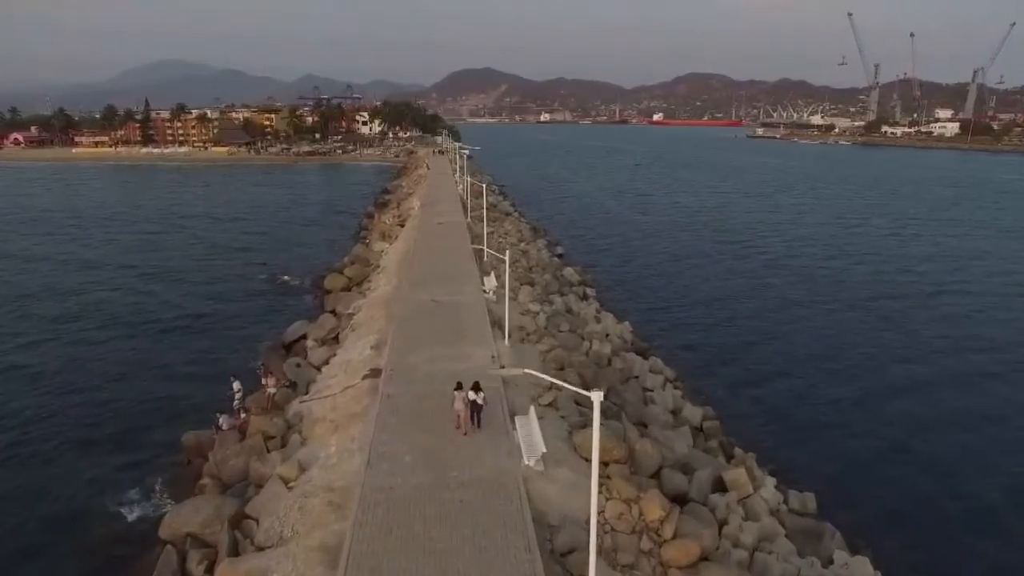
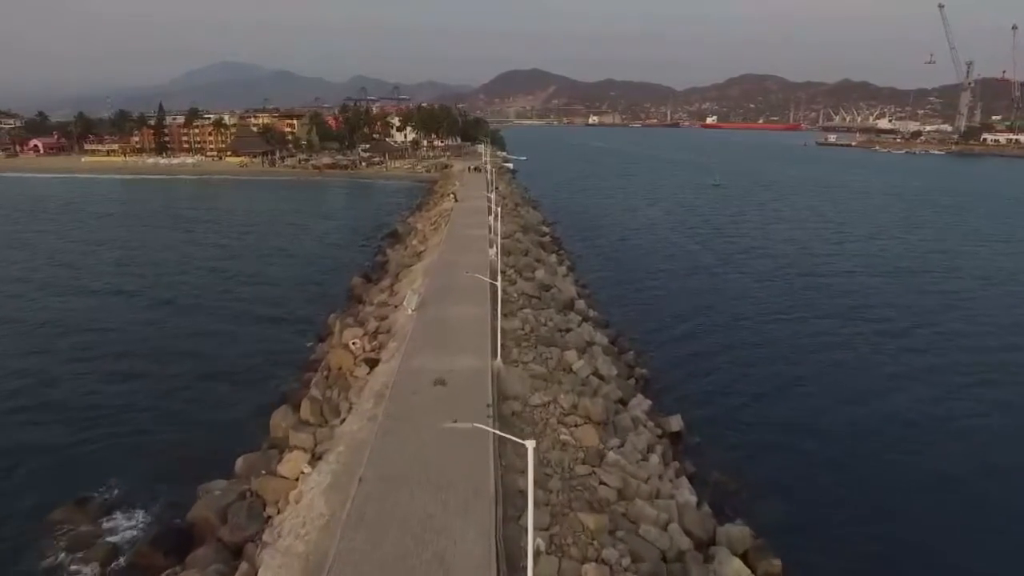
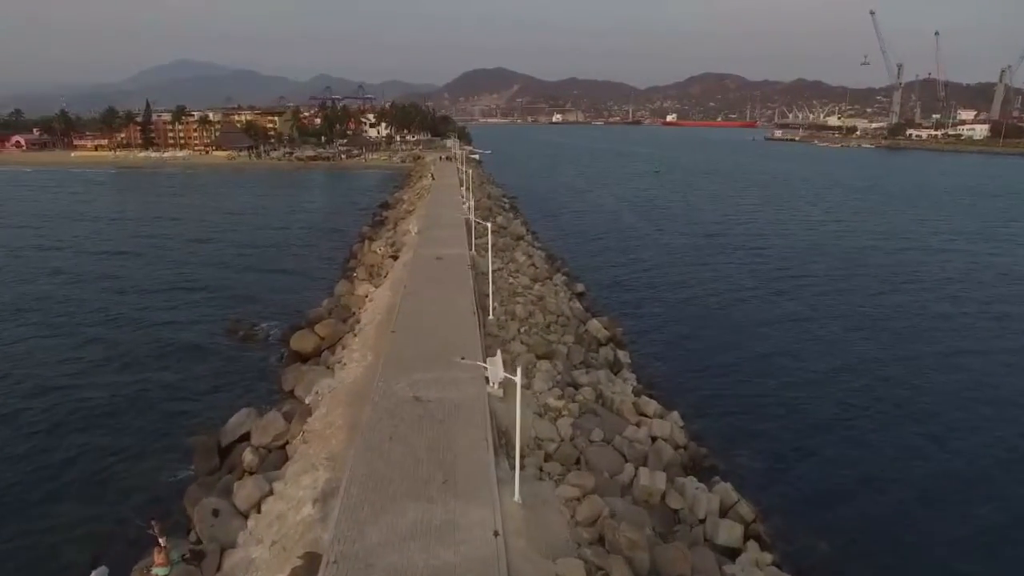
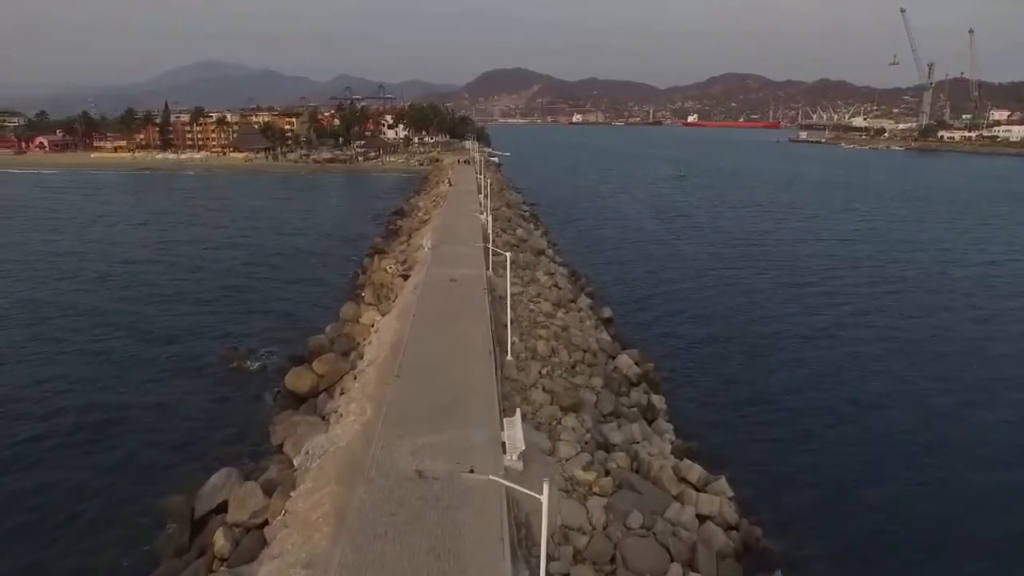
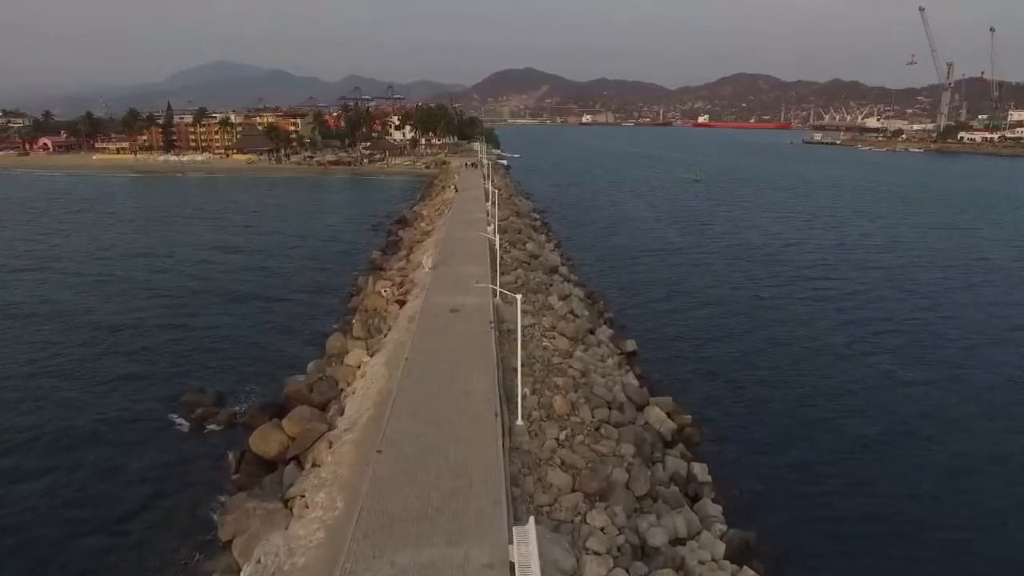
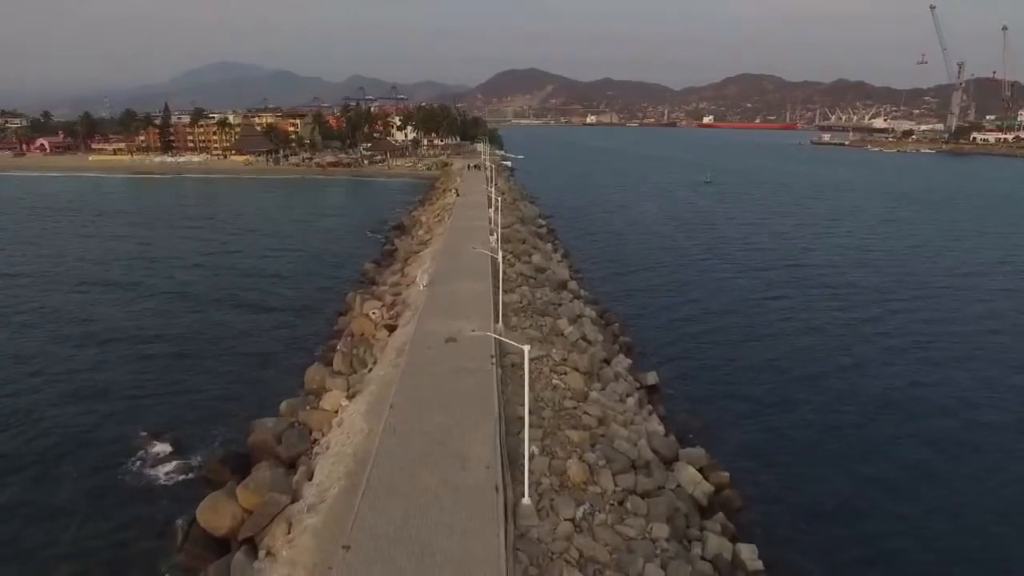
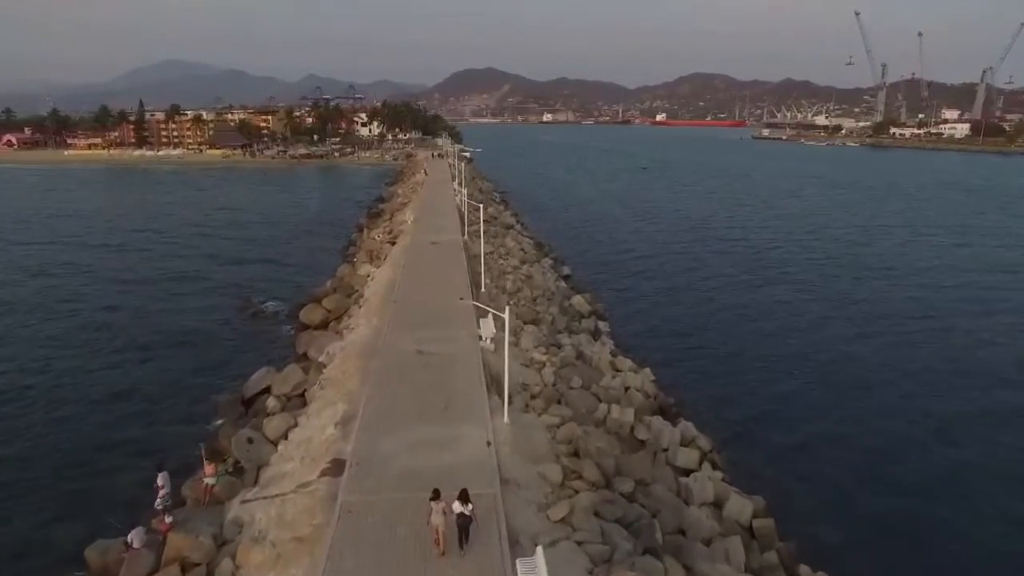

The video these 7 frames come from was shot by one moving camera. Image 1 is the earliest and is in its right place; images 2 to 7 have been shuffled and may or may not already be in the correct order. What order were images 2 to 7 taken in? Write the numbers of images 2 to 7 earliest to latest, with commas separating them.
7, 3, 4, 5, 6, 2
